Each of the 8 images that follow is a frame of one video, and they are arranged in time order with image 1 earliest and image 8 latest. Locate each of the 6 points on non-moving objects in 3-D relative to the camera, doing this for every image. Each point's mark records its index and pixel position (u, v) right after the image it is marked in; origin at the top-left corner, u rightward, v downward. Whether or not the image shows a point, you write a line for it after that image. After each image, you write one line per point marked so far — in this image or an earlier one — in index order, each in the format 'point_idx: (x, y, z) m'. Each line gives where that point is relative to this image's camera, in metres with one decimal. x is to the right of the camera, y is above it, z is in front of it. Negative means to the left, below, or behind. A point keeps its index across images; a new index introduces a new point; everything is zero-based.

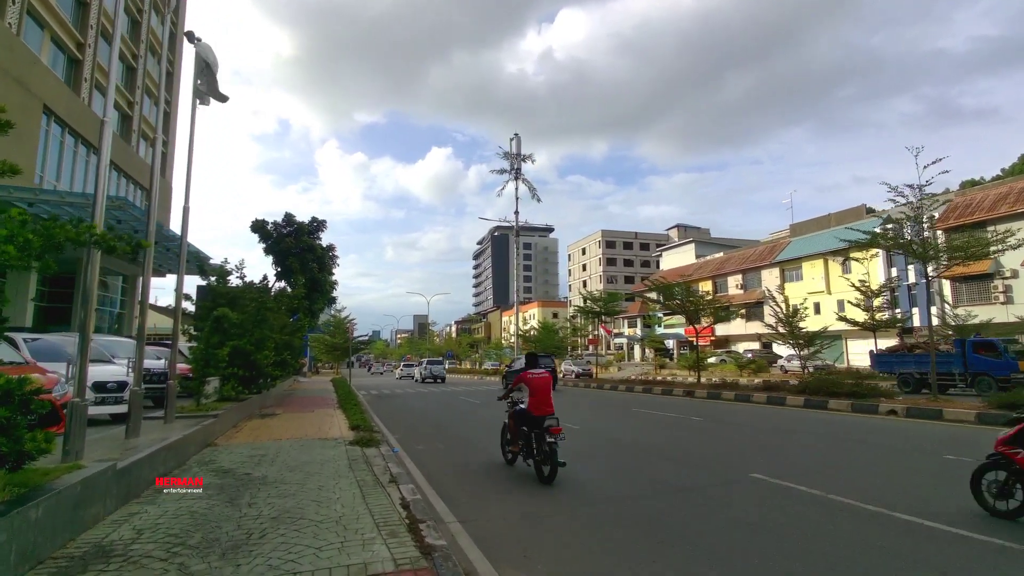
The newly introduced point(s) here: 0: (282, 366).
0: (-7.6, -2.5, +17.2) m
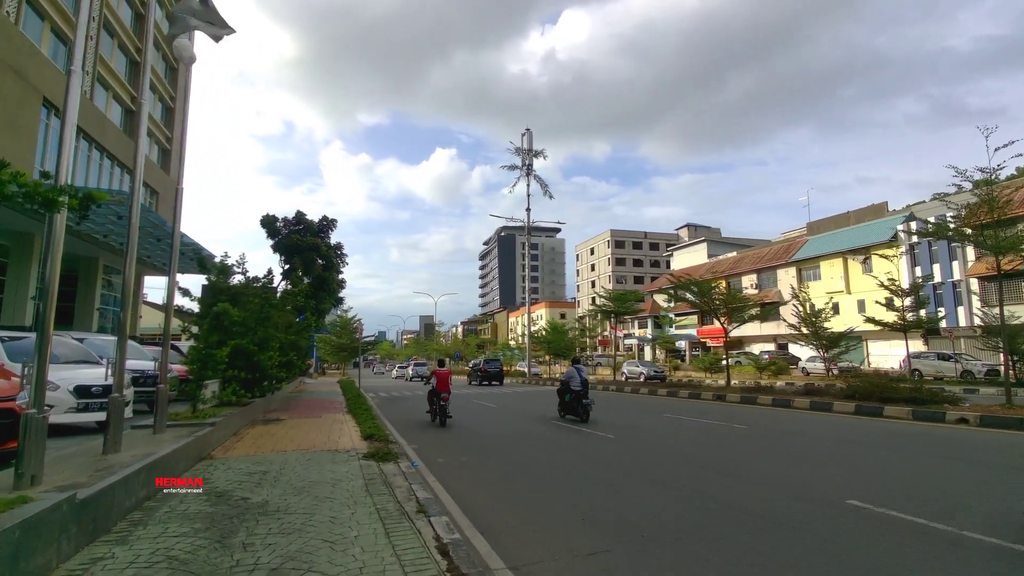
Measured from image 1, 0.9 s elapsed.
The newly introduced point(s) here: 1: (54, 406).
0: (-7.0, -2.4, +16.3) m
1: (-6.2, -1.6, +7.1) m
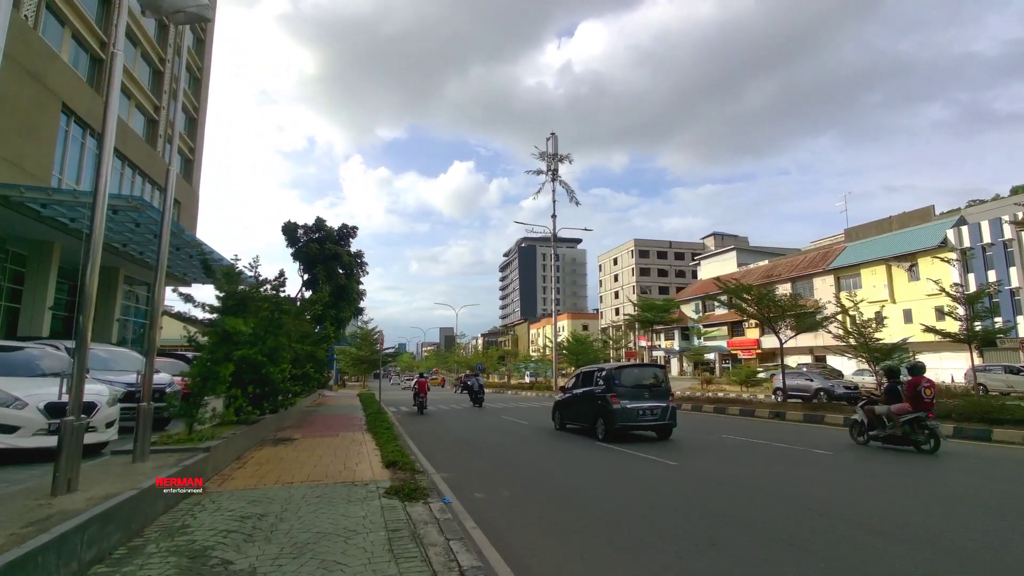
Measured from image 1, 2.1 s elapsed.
0: (-6.1, -2.6, +15.2) m
1: (-5.6, -1.6, +6.0) m
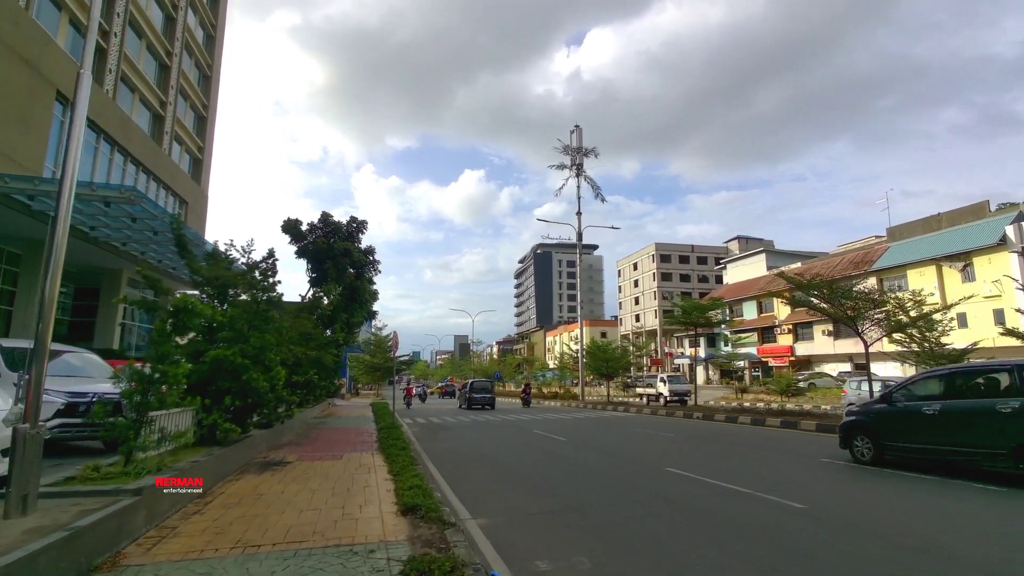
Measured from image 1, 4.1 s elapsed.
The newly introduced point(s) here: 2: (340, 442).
0: (-5.2, -2.5, +13.2) m
1: (-5.0, -1.3, +4.0) m
2: (-3.7, -3.3, +11.2) m
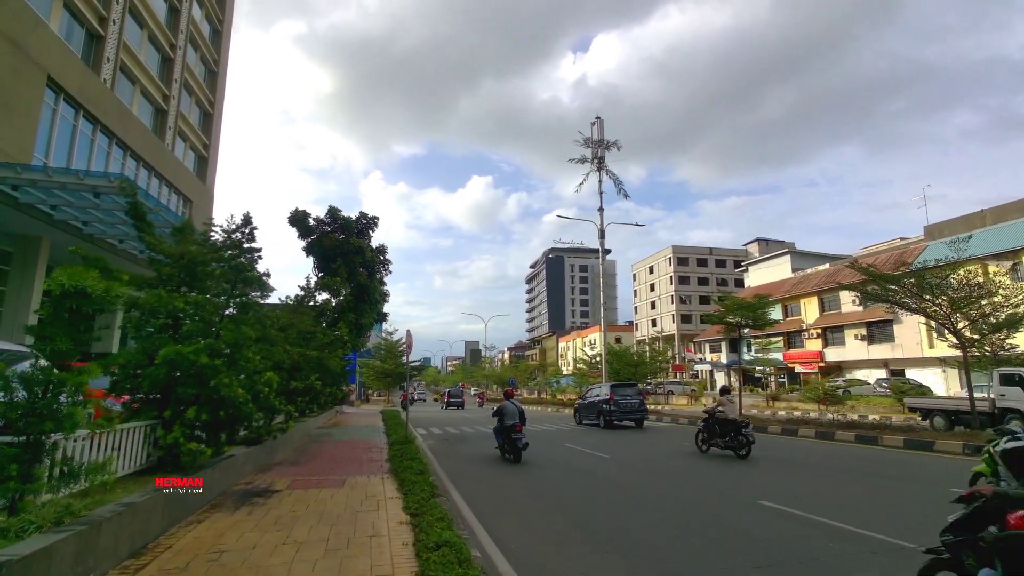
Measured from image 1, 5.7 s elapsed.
0: (-4.5, -2.3, +11.5) m
1: (-4.5, -1.0, +2.3) m
2: (-3.0, -3.1, +9.4) m
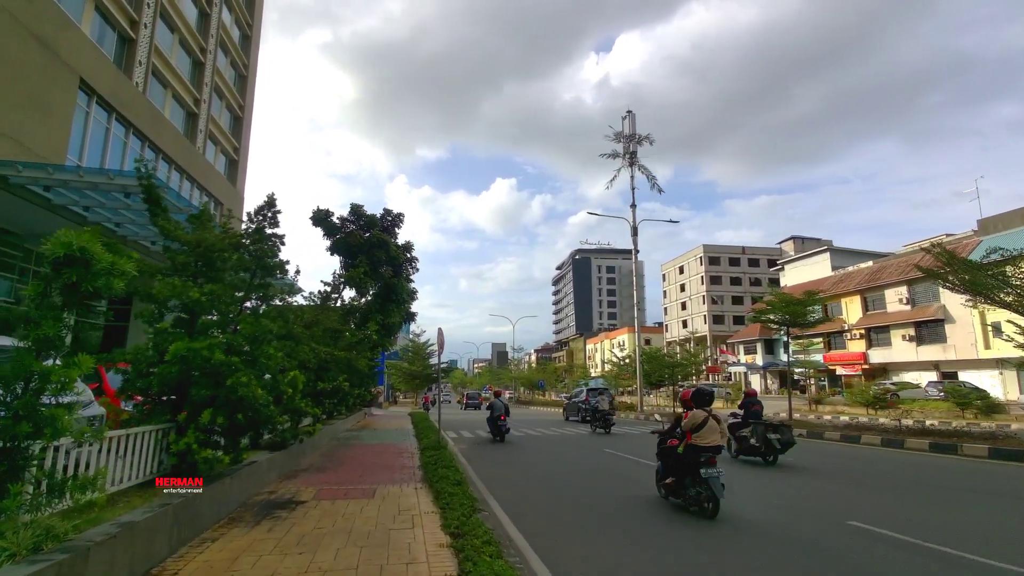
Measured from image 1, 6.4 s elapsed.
0: (-3.8, -2.2, +11.0) m
1: (-4.1, -0.9, +1.8) m
2: (-2.3, -3.0, +8.8) m
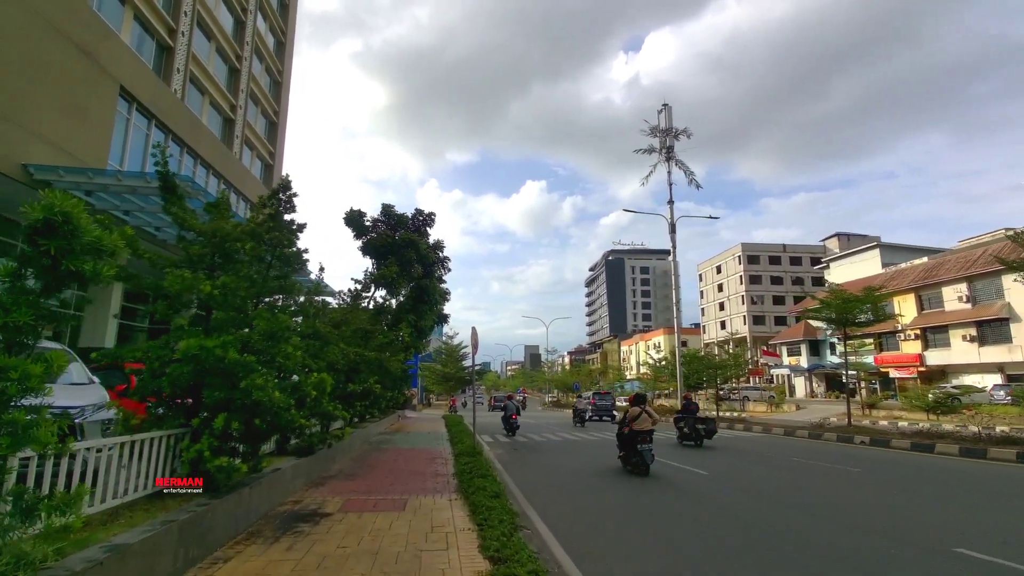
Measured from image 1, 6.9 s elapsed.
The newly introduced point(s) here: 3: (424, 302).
0: (-3.0, -2.2, +10.6) m
1: (-3.9, -0.9, +1.5) m
2: (-1.7, -2.9, +8.3) m
3: (-3.3, -0.5, +19.9) m
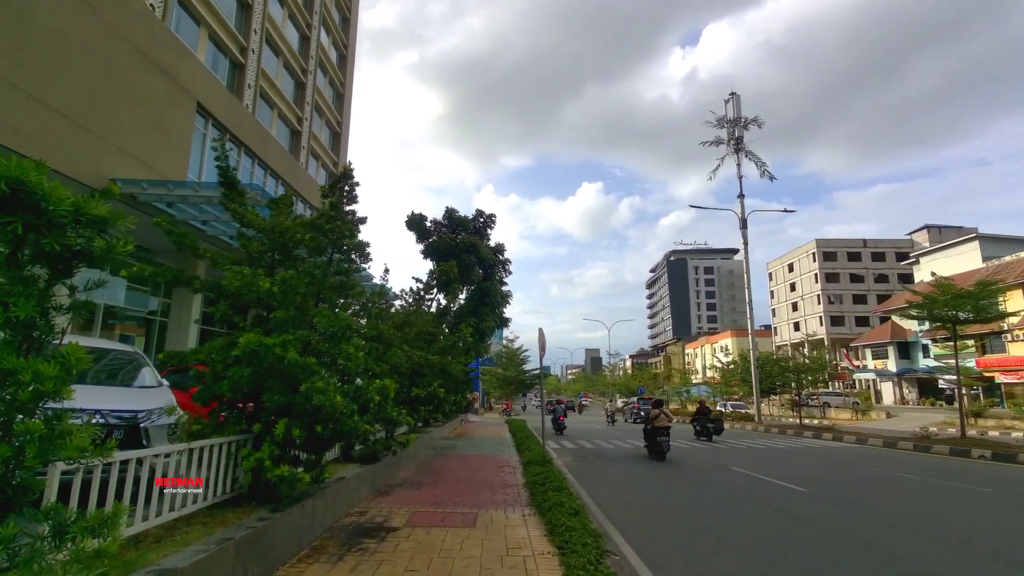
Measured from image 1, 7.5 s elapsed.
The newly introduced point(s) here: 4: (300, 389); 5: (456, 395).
0: (-1.7, -2.2, +10.3) m
1: (-3.6, -0.8, +1.4) m
2: (-0.6, -2.9, +7.9) m
3: (-1.0, -0.6, +19.6) m
4: (-1.6, -0.8, +4.2) m
5: (-1.5, -2.9, +14.5) m
